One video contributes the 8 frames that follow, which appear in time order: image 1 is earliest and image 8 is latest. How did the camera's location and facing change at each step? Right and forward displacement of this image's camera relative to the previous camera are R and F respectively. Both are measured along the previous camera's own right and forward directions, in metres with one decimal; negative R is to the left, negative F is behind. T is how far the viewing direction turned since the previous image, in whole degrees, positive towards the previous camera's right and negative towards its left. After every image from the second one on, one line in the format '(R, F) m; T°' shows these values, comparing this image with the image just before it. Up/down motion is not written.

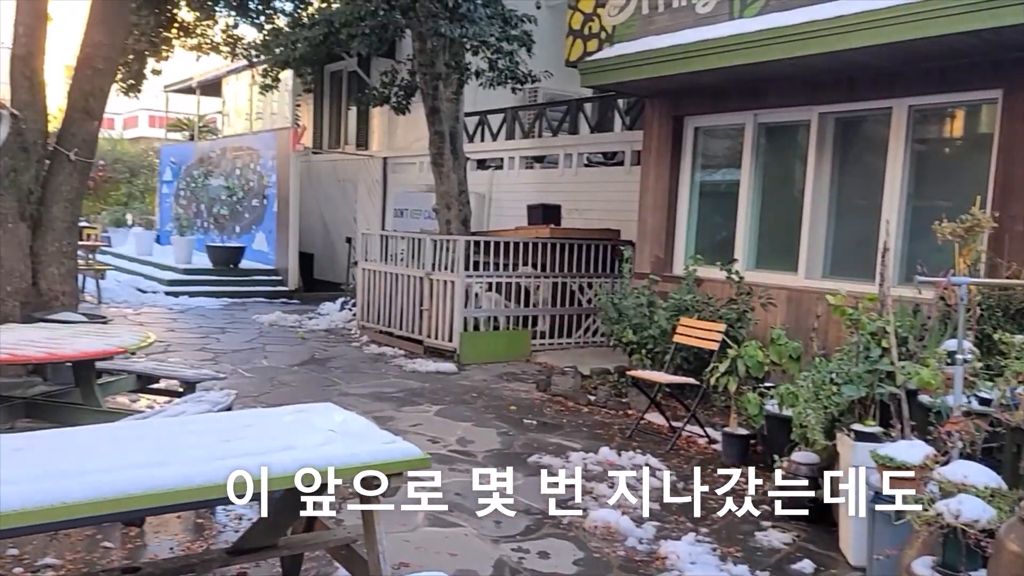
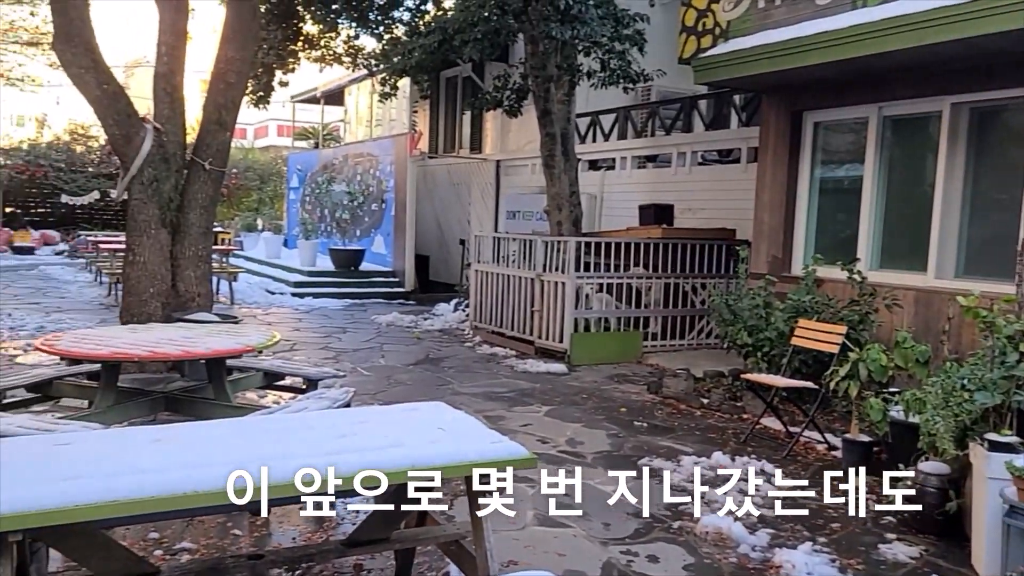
(0.0, 0.0) m; -8°
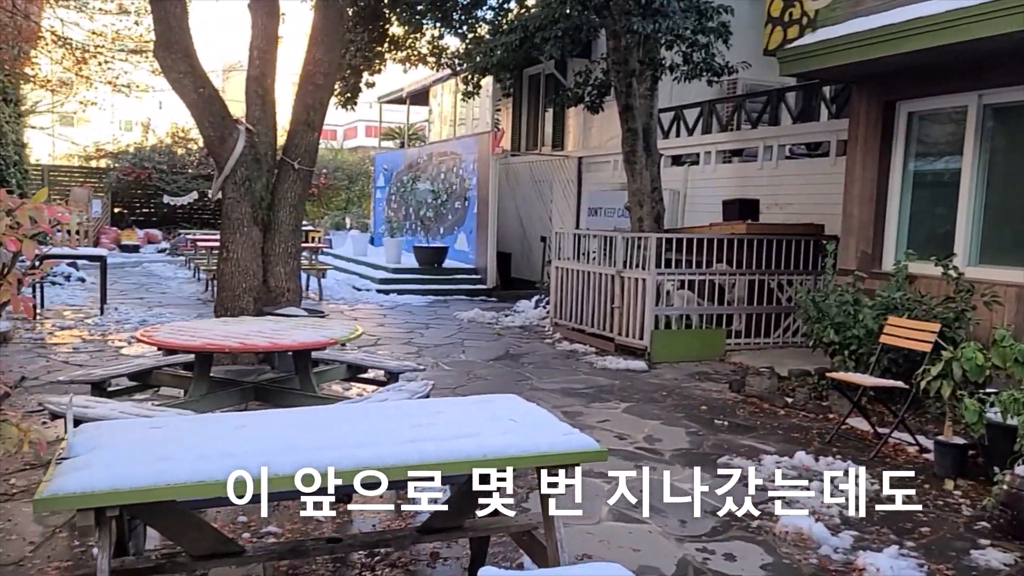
(0.0, 0.0) m; -6°
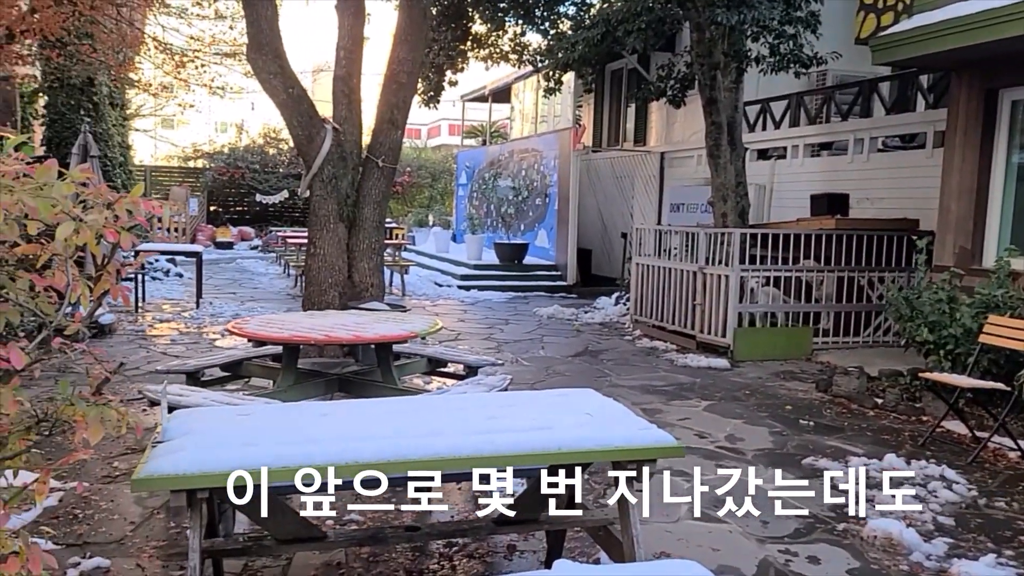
(0.0, 0.0) m; -6°
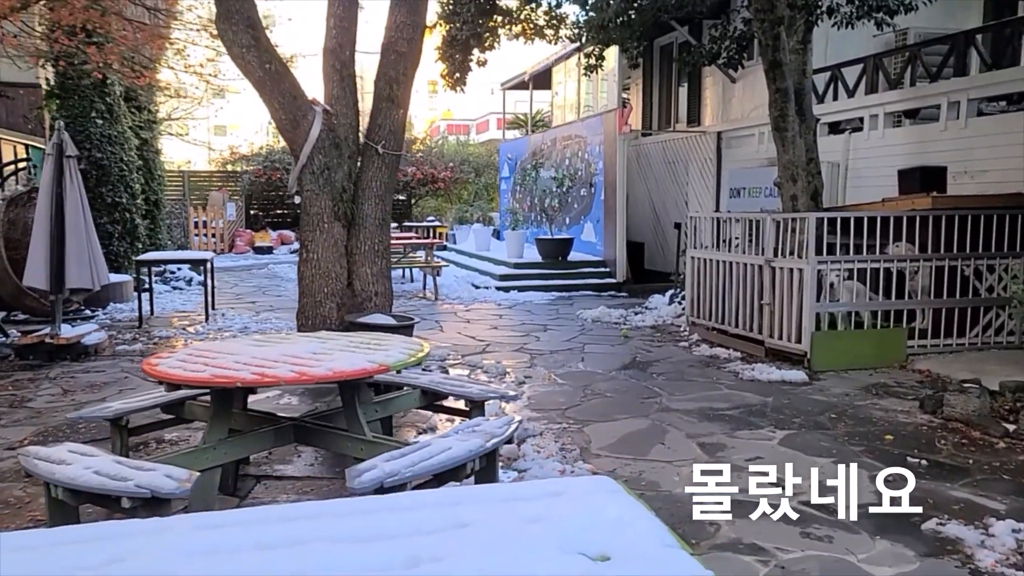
(+0.2, +1.1) m; -4°
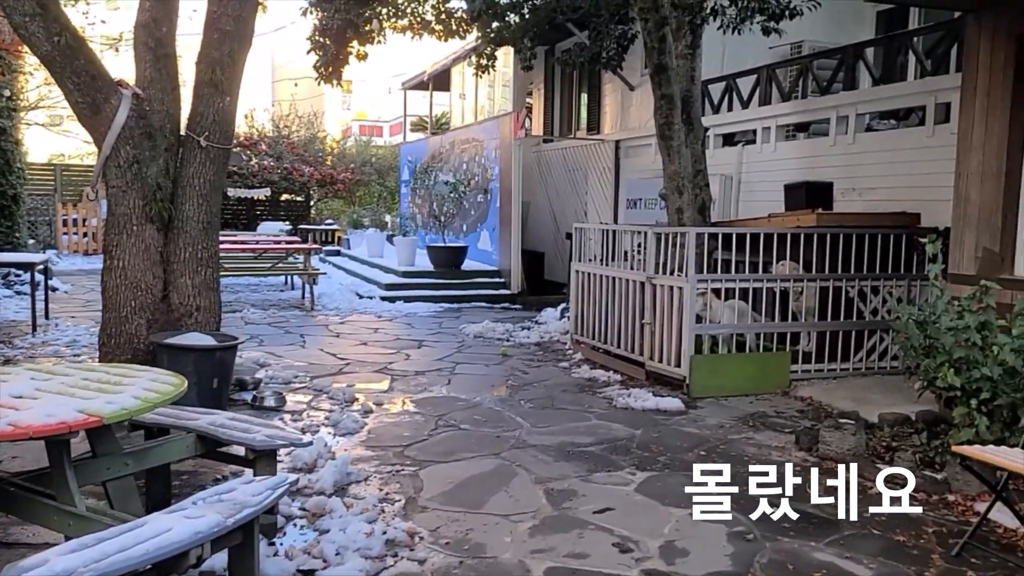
(+0.5, +0.6) m; +5°
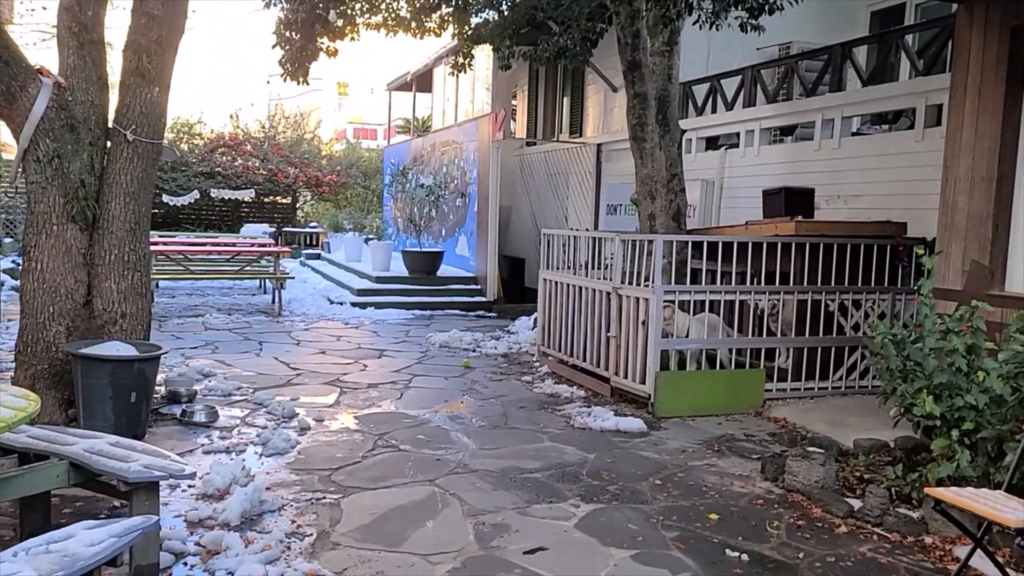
(+0.3, +0.4) m; 0°
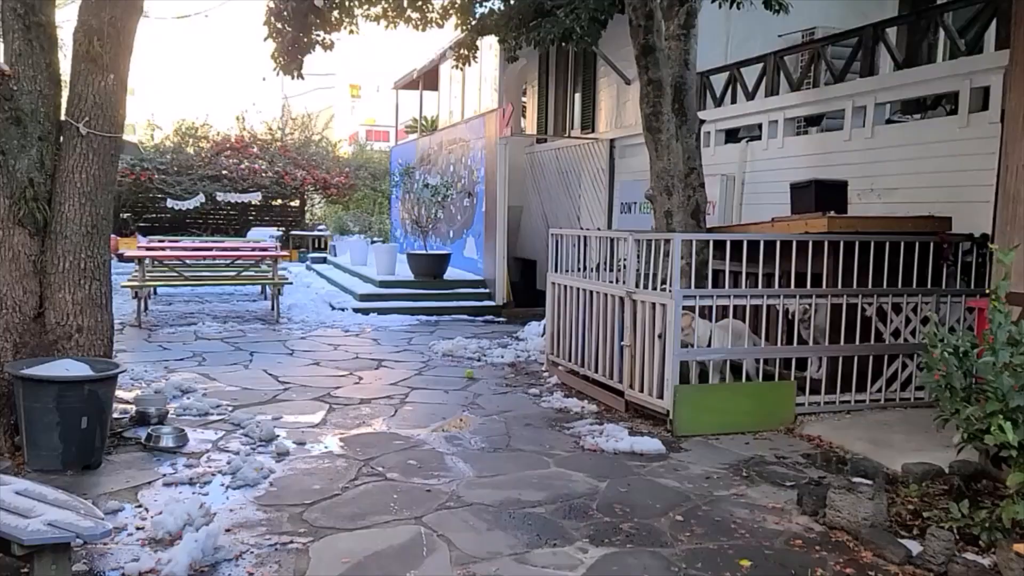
(+0.1, +0.5) m; -1°
